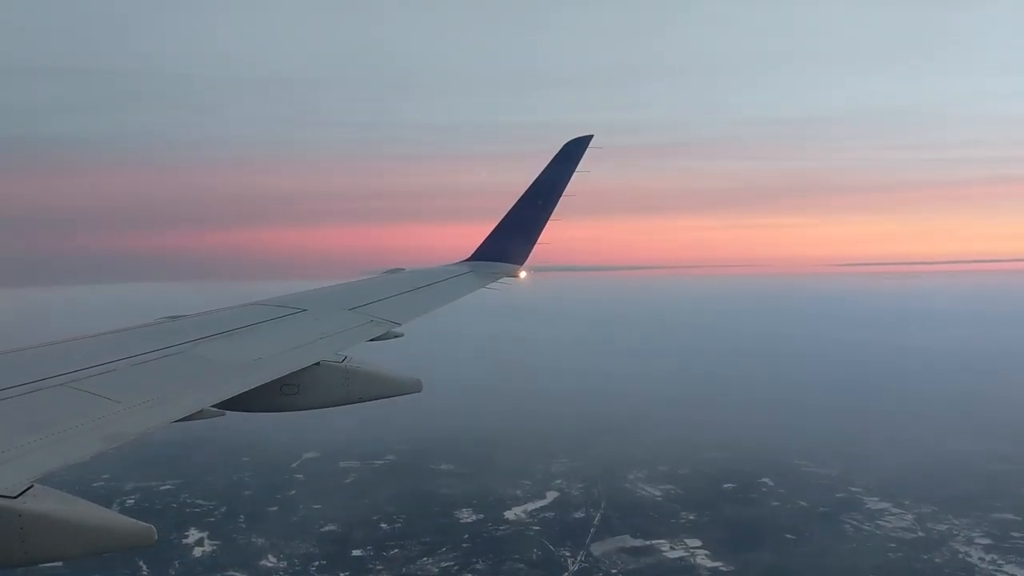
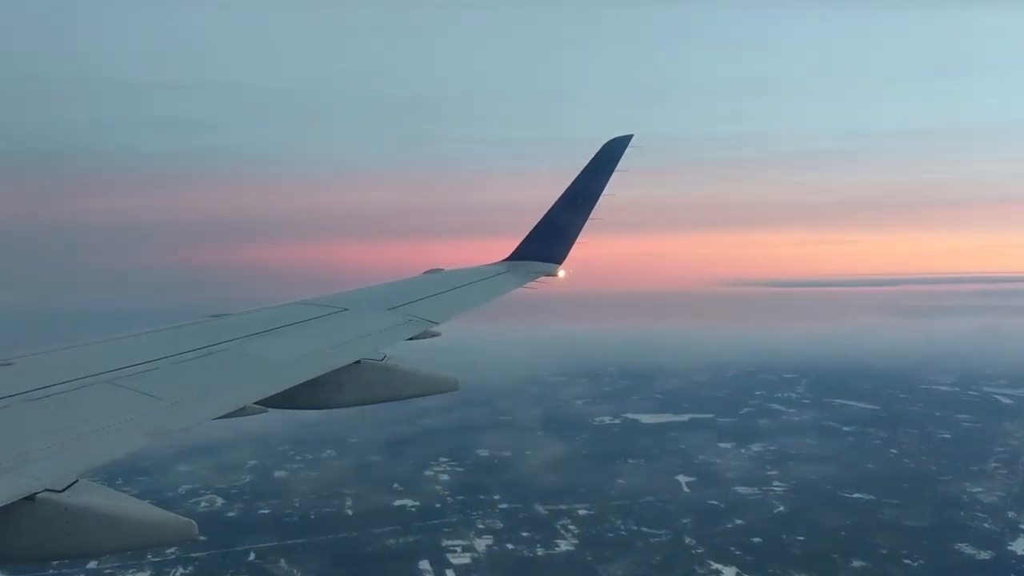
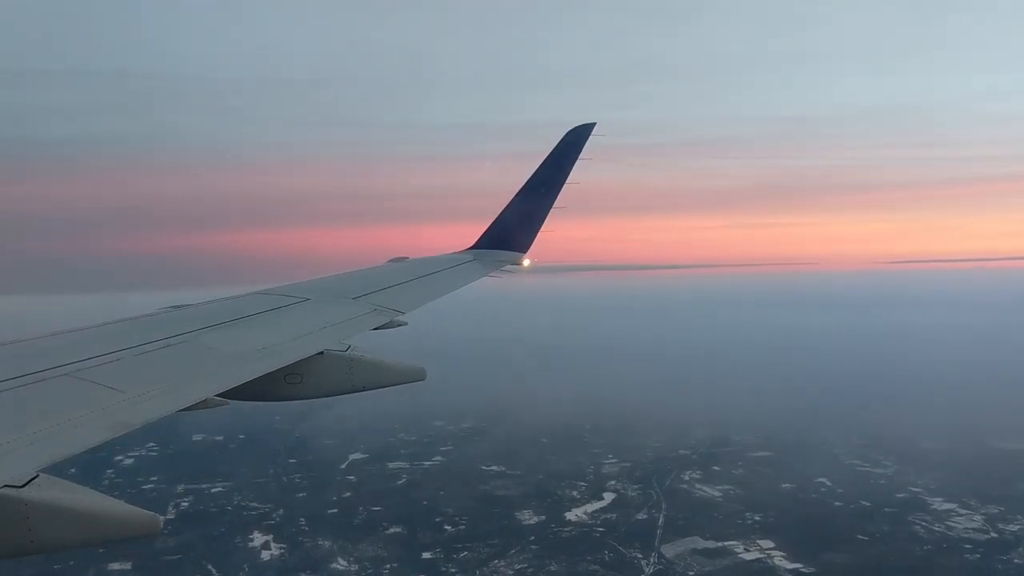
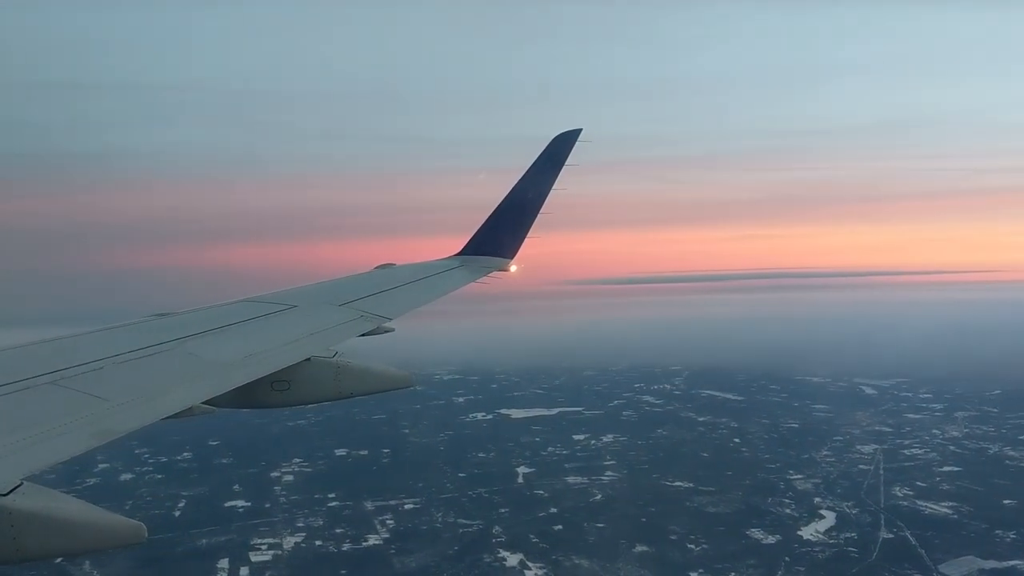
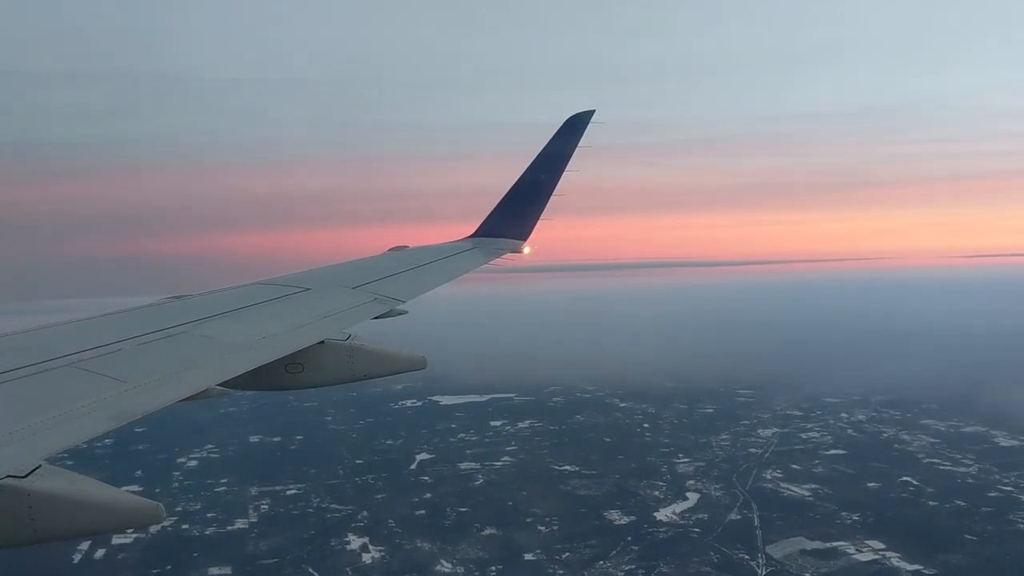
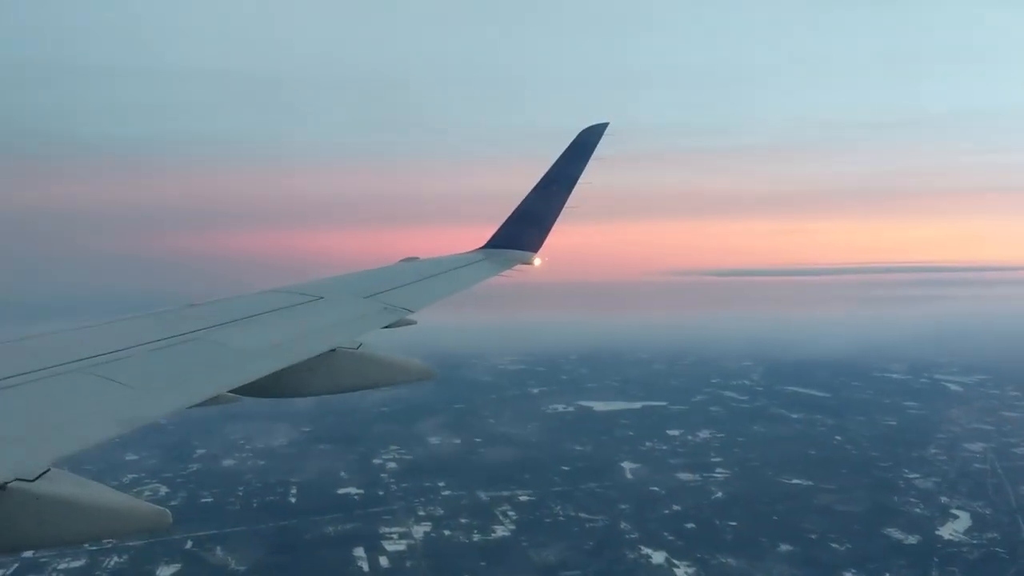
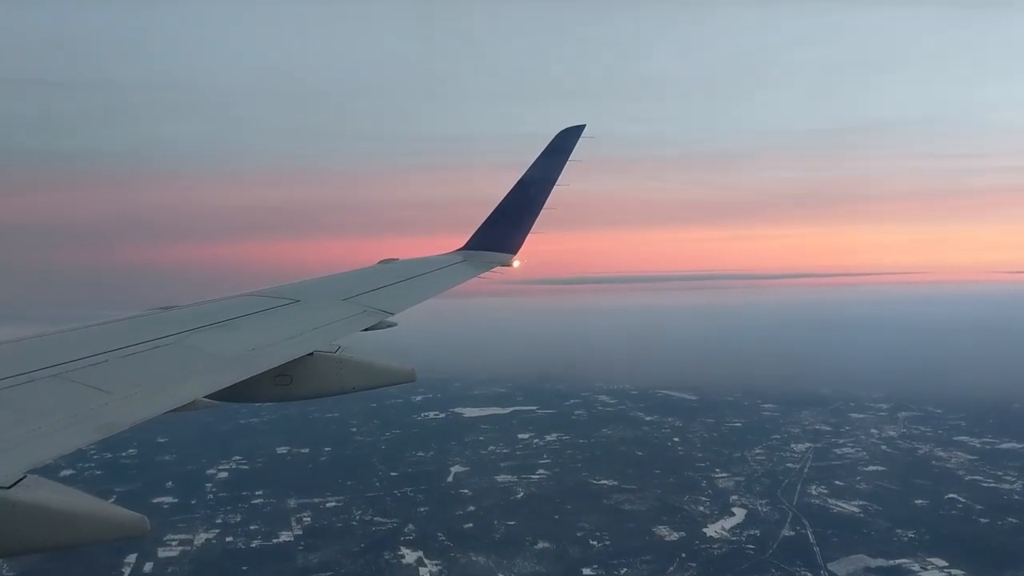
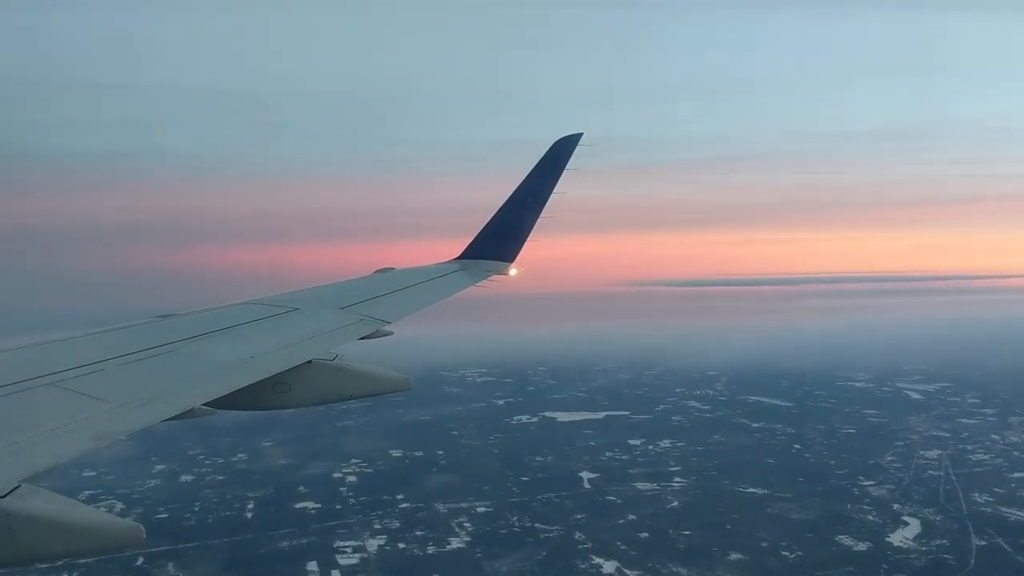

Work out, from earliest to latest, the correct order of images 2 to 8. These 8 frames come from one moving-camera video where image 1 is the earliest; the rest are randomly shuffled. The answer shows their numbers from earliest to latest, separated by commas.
3, 5, 7, 4, 8, 6, 2
